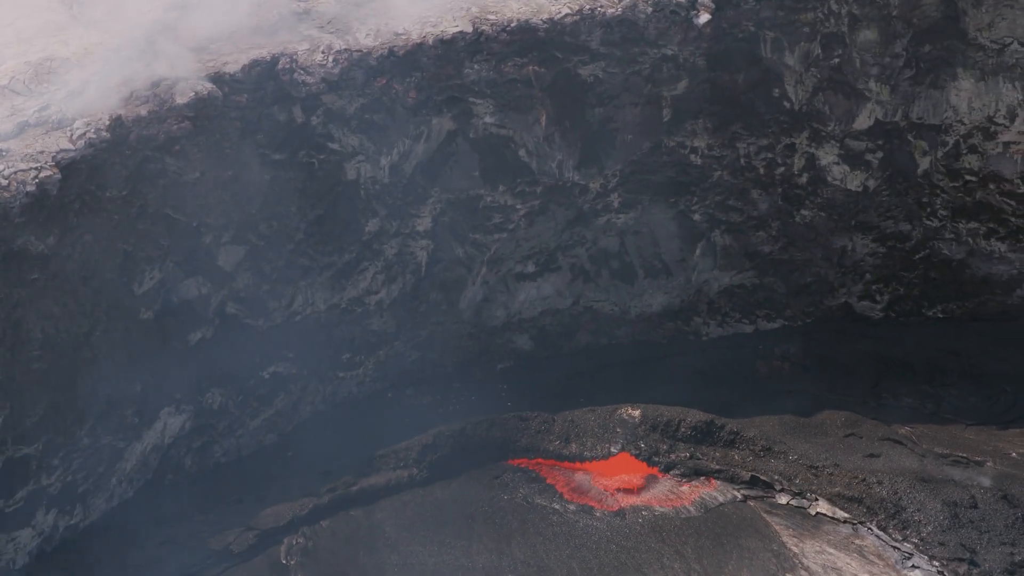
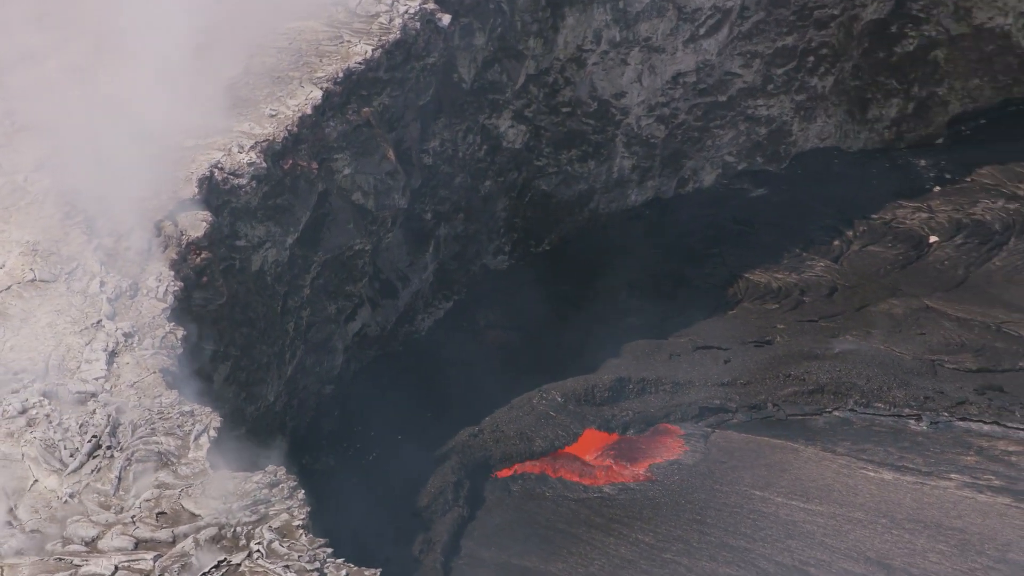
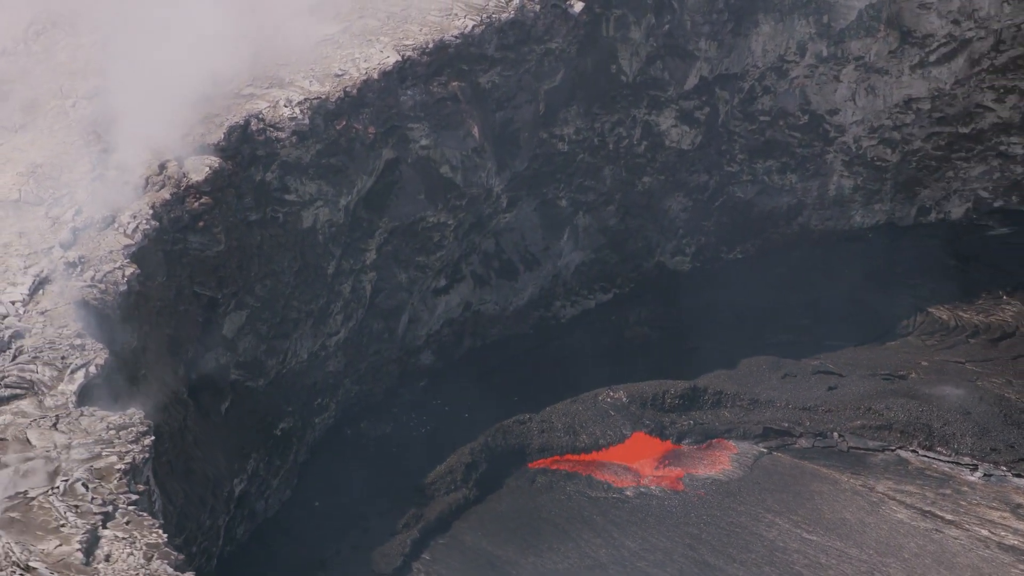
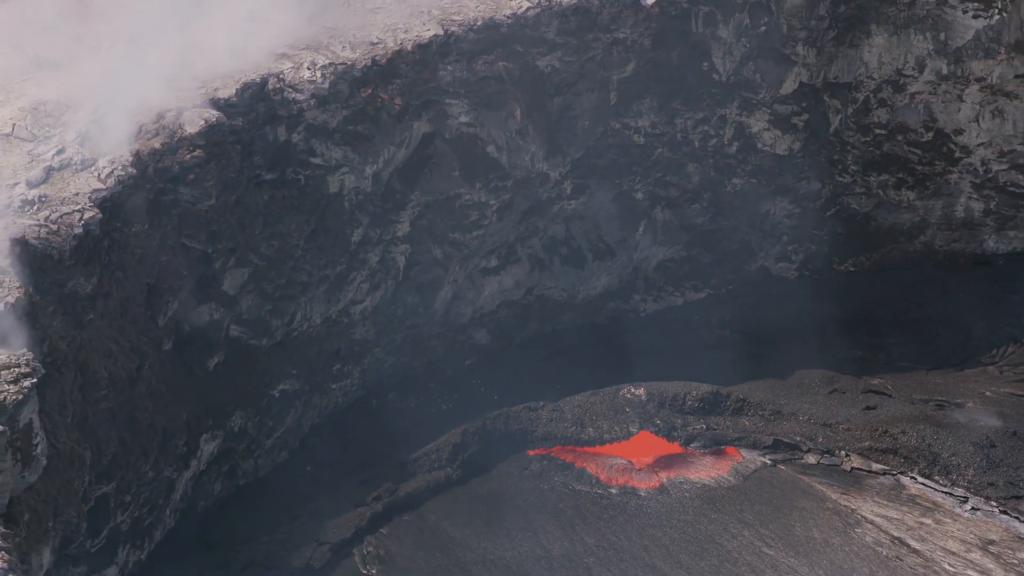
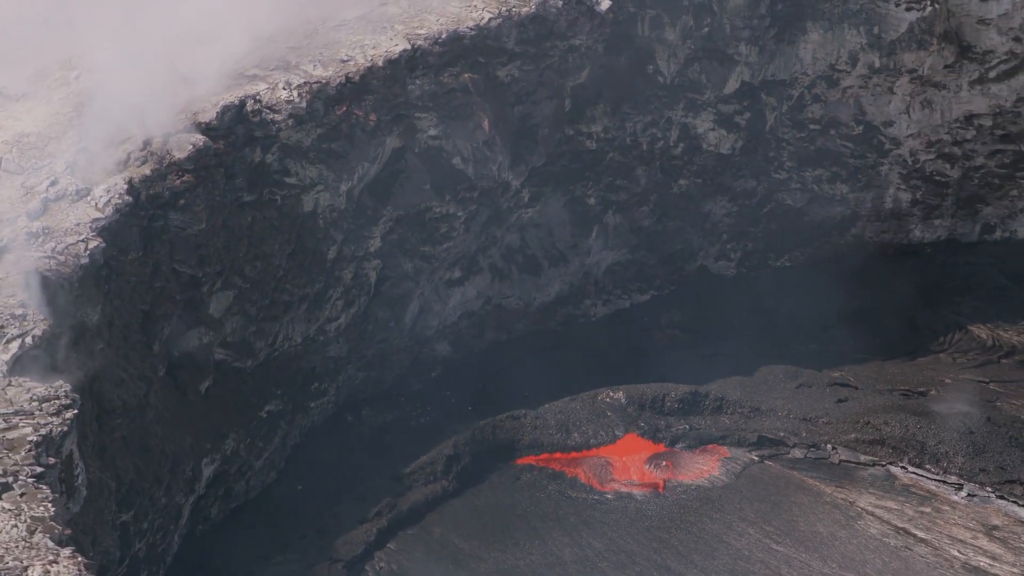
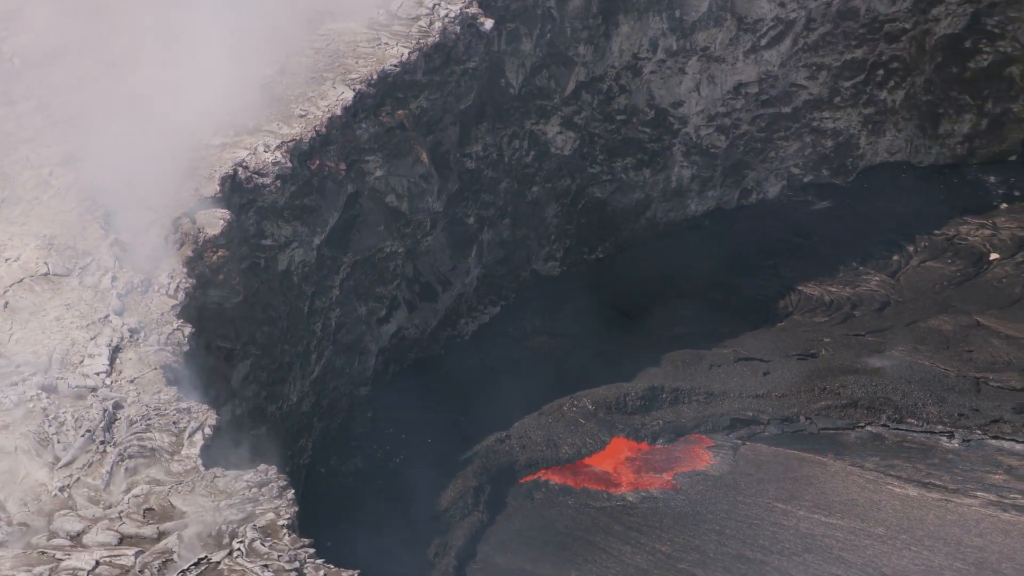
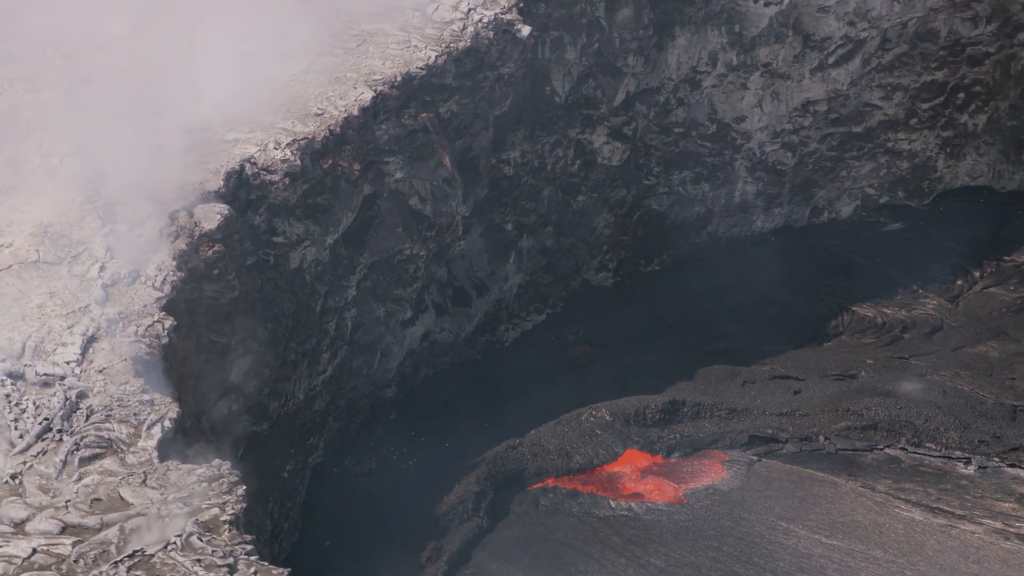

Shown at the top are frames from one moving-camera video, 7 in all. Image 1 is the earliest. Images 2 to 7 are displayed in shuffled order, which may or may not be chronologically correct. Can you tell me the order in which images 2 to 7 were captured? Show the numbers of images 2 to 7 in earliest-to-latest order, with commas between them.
4, 5, 3, 7, 6, 2
